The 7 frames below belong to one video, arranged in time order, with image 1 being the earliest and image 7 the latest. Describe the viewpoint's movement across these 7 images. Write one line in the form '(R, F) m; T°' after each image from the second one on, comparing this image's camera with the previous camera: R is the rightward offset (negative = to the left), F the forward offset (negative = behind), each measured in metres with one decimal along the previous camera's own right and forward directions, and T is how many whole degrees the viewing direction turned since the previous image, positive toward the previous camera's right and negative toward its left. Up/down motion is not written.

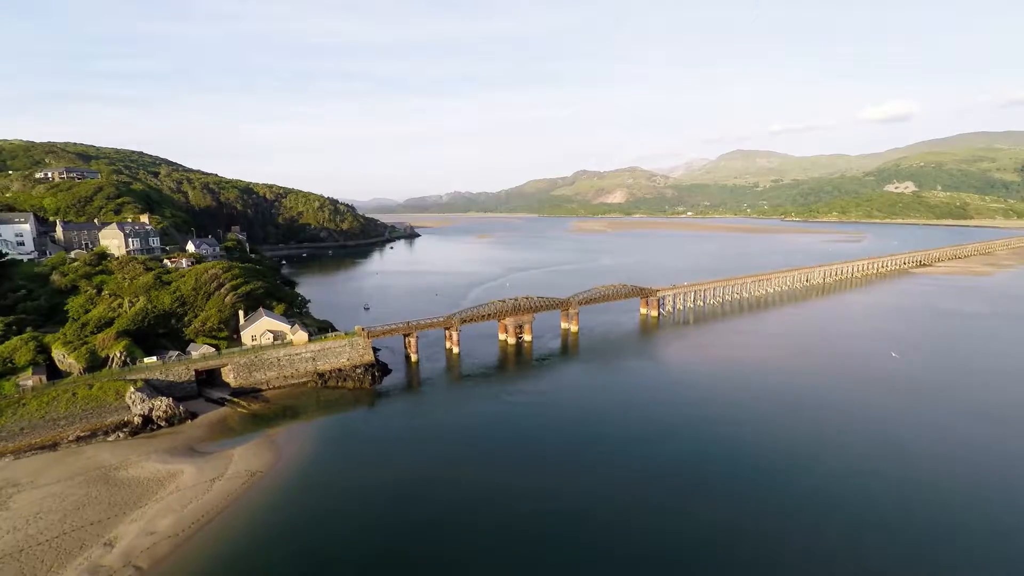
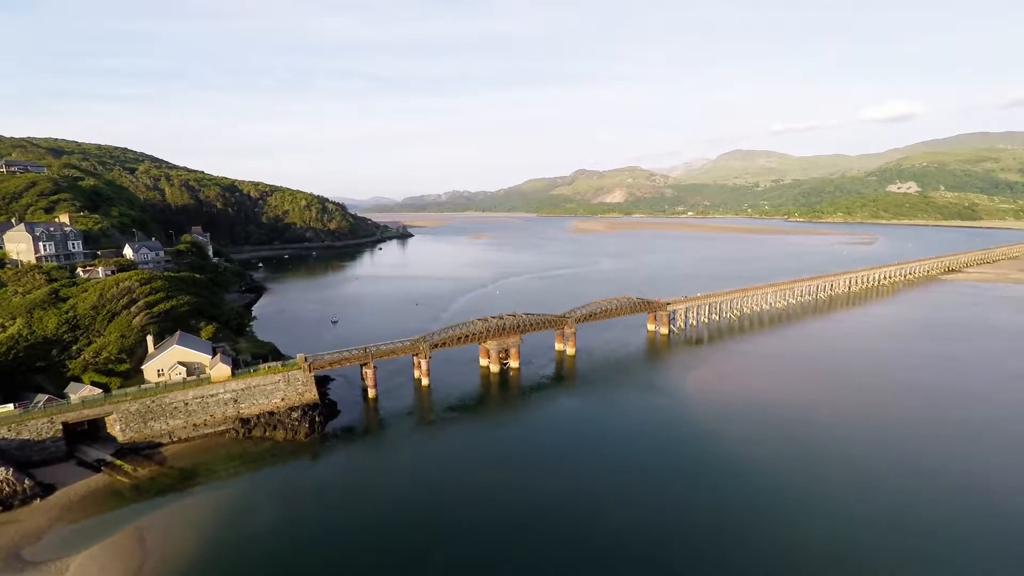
(+1.3, +8.0) m; 0°
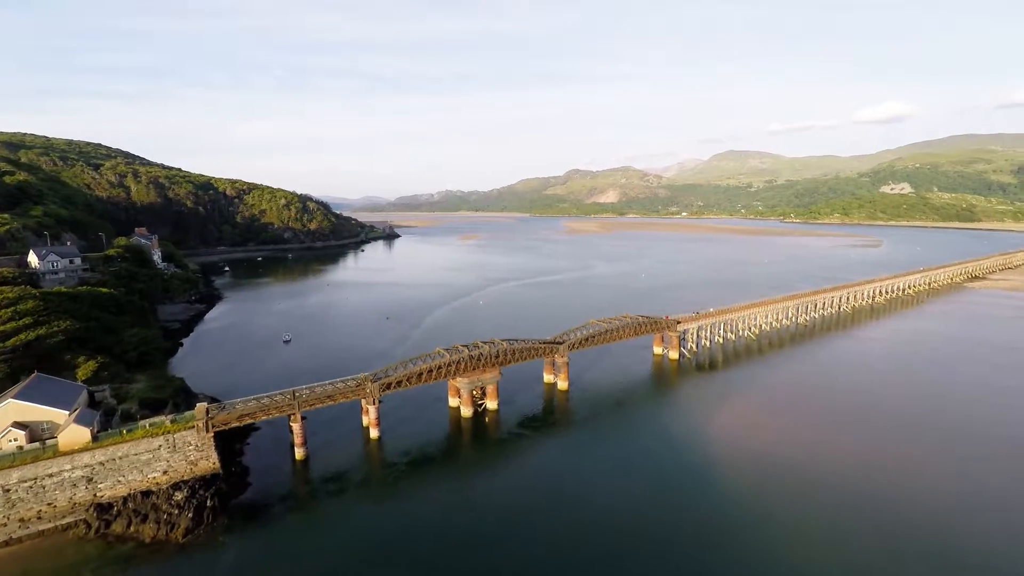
(+1.1, +8.0) m; +1°
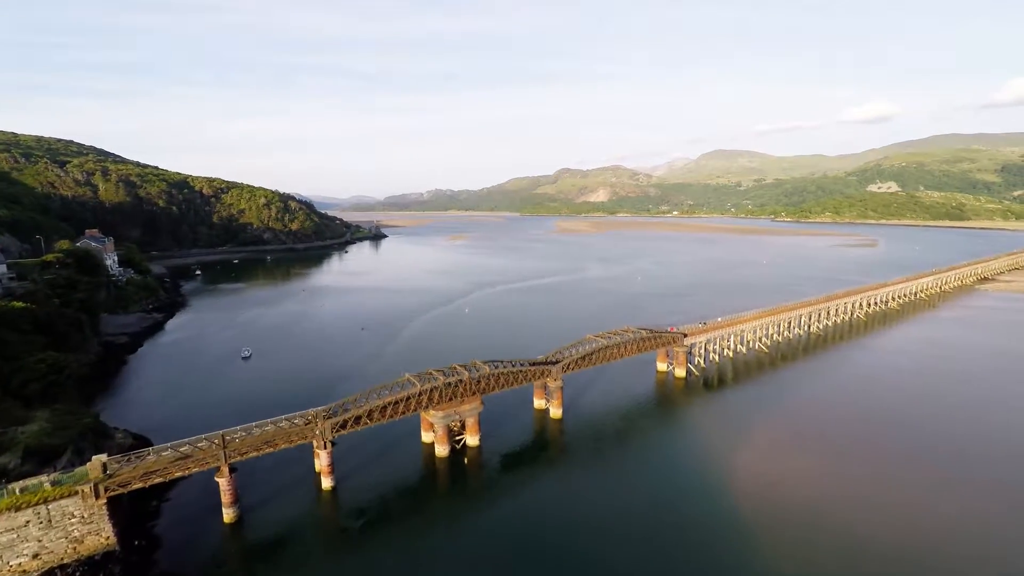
(+0.4, +4.9) m; +1°
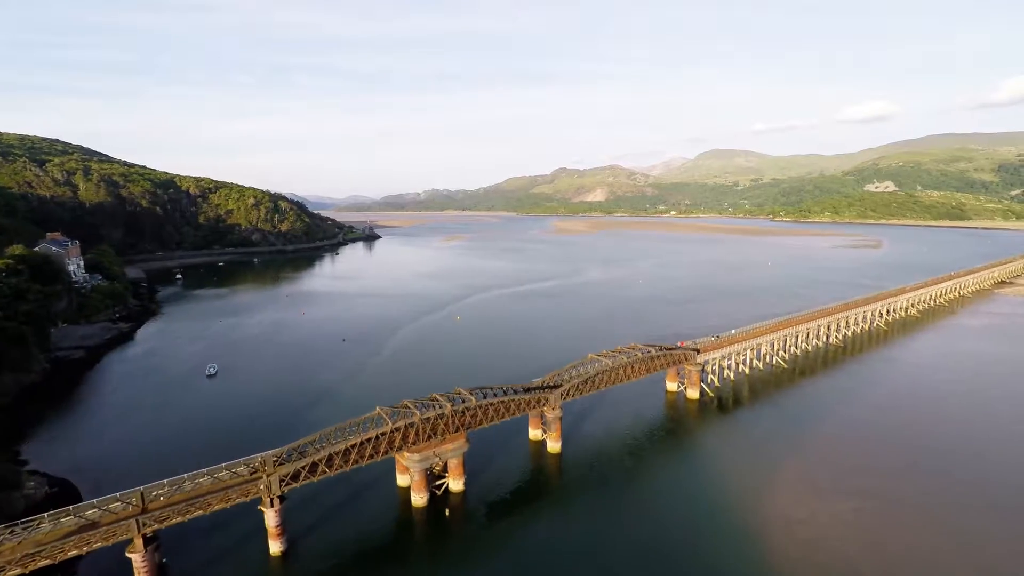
(+0.3, +4.0) m; 0°
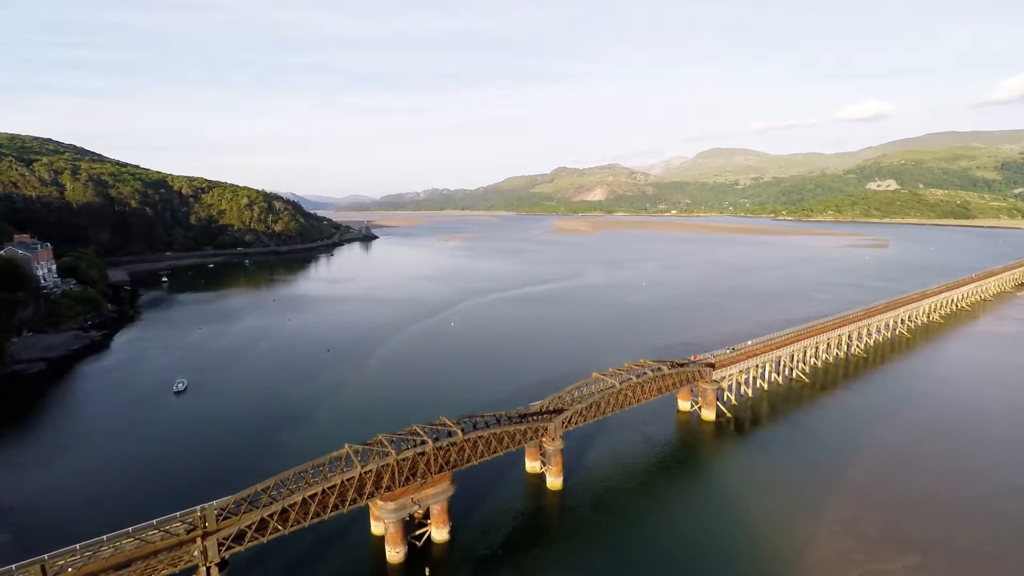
(+0.3, +3.3) m; 0°
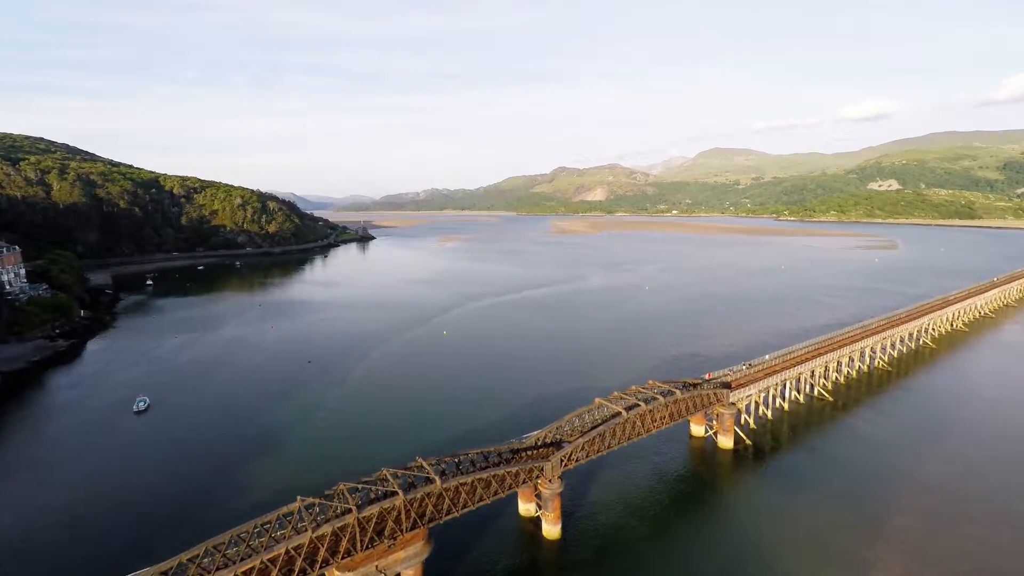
(+0.4, +3.2) m; 0°
